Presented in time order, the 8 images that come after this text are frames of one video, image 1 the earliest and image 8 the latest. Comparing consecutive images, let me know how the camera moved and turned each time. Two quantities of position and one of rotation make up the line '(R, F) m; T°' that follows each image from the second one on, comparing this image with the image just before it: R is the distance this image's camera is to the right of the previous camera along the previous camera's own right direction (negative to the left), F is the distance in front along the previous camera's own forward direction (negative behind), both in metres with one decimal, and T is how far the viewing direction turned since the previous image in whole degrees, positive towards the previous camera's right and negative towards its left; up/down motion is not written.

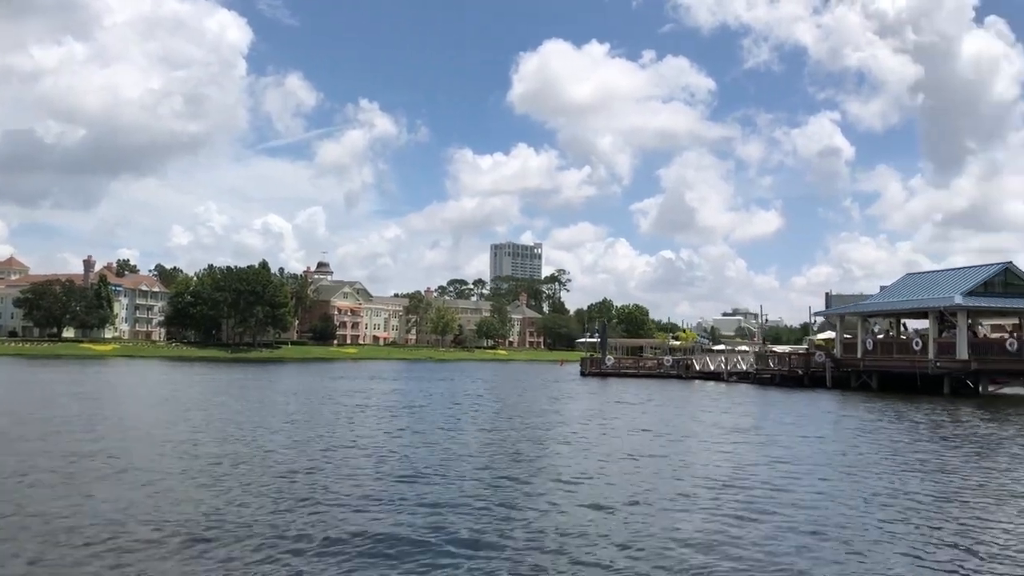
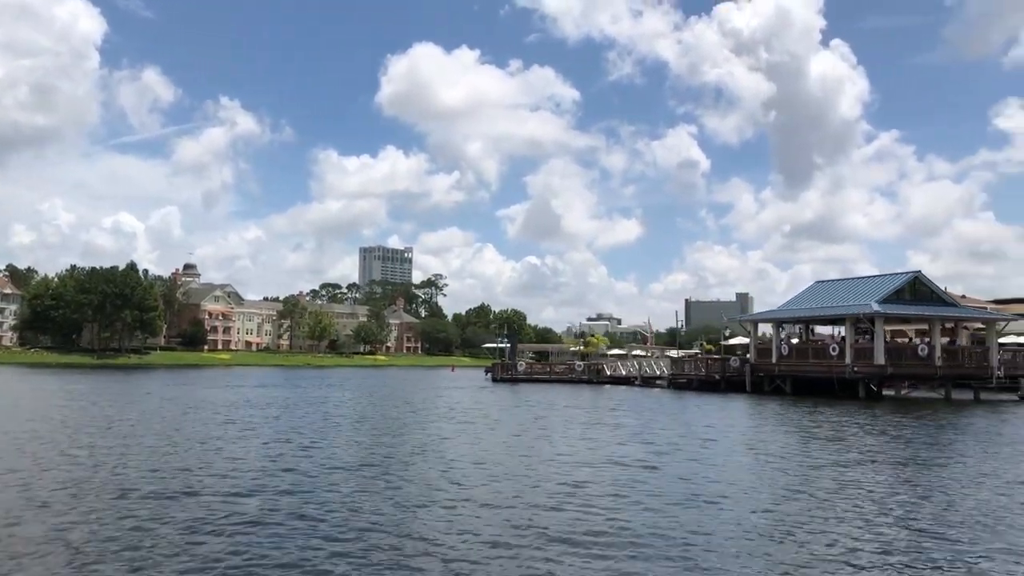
(-2.0, +0.7) m; +8°
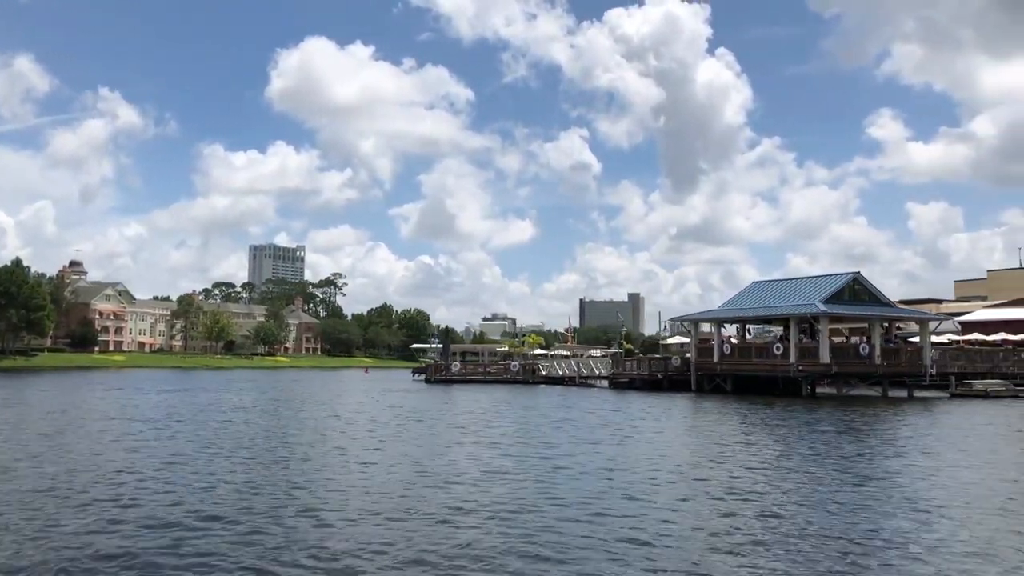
(-1.9, +0.6) m; +7°
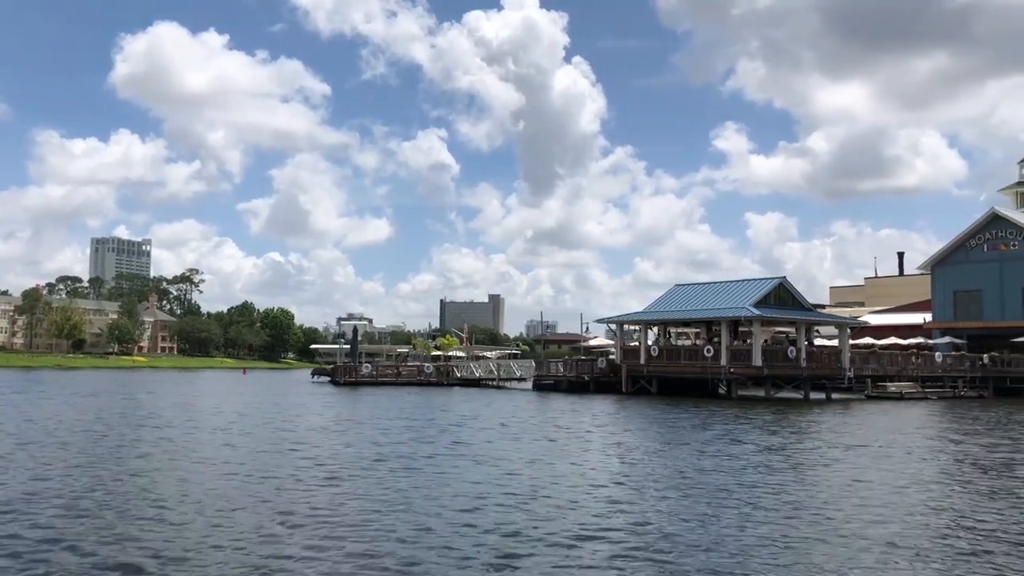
(-2.7, +1.0) m; +9°
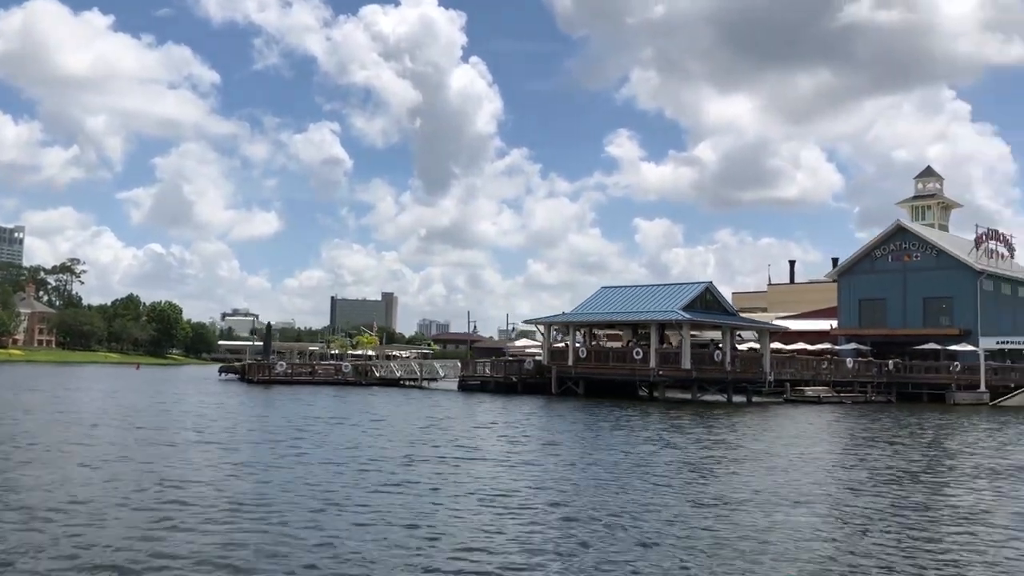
(-1.3, +0.5) m; +7°
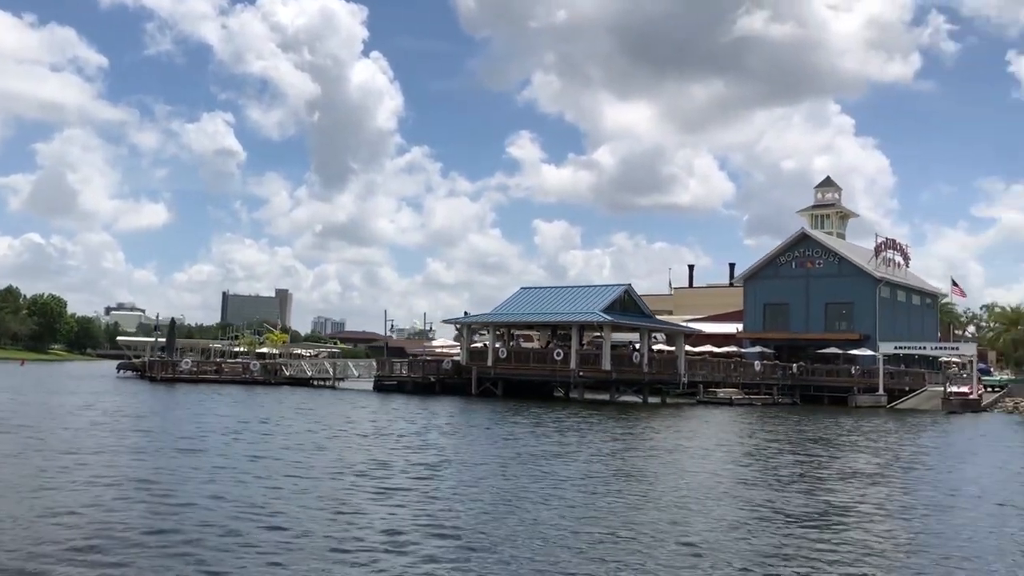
(-0.8, +0.3) m; +6°
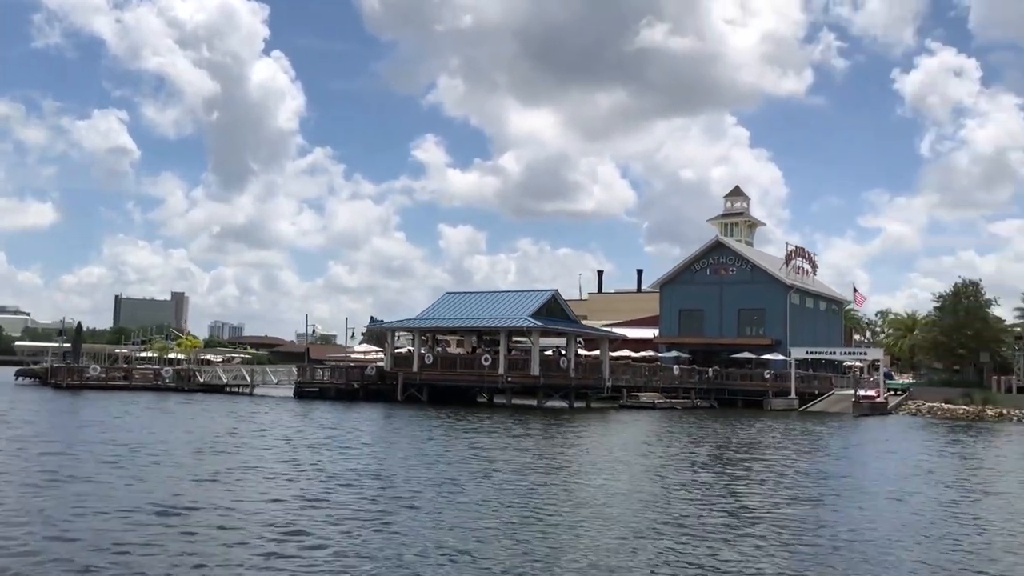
(-0.8, +0.2) m; +6°
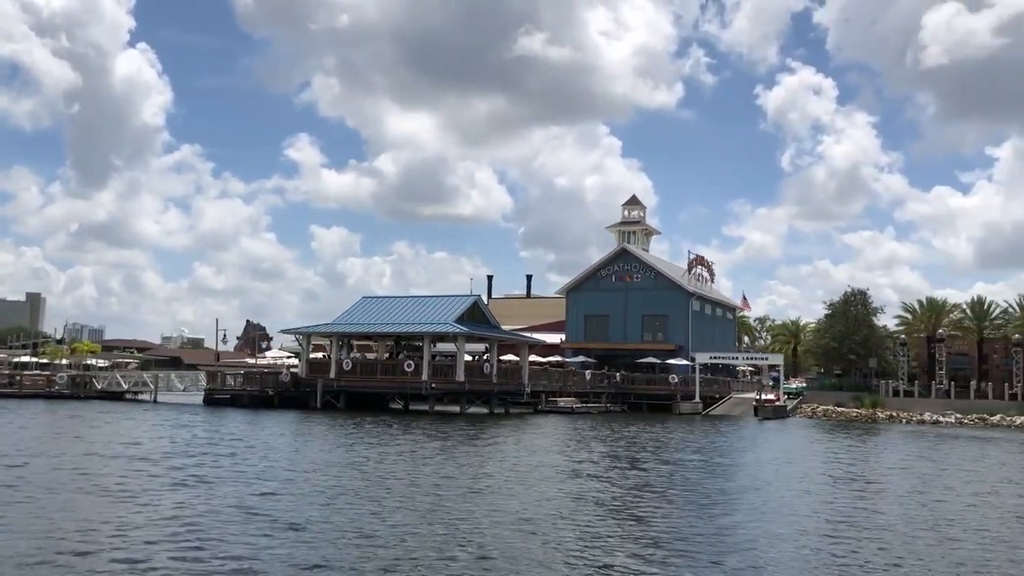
(-1.6, +0.2) m; +8°
